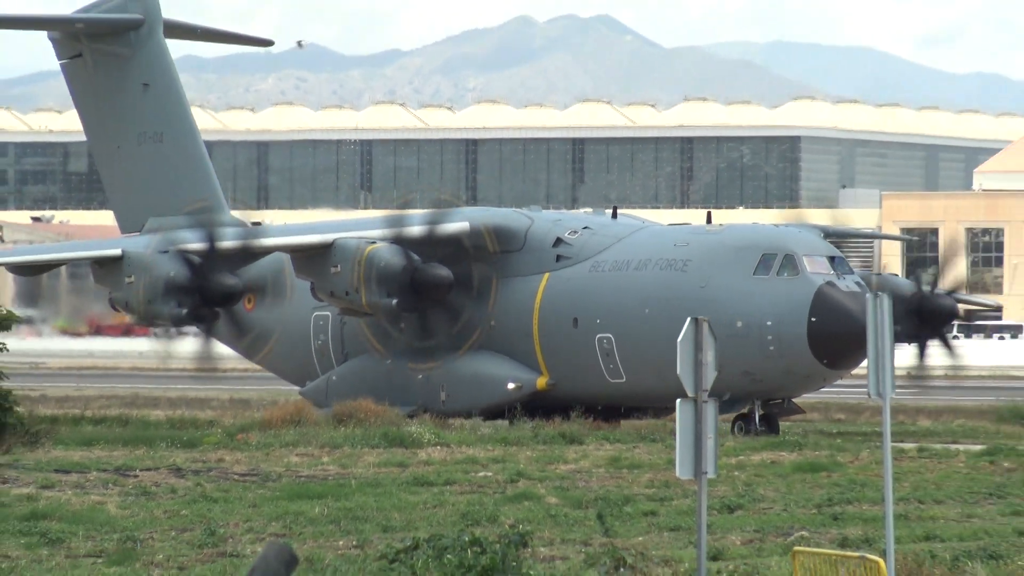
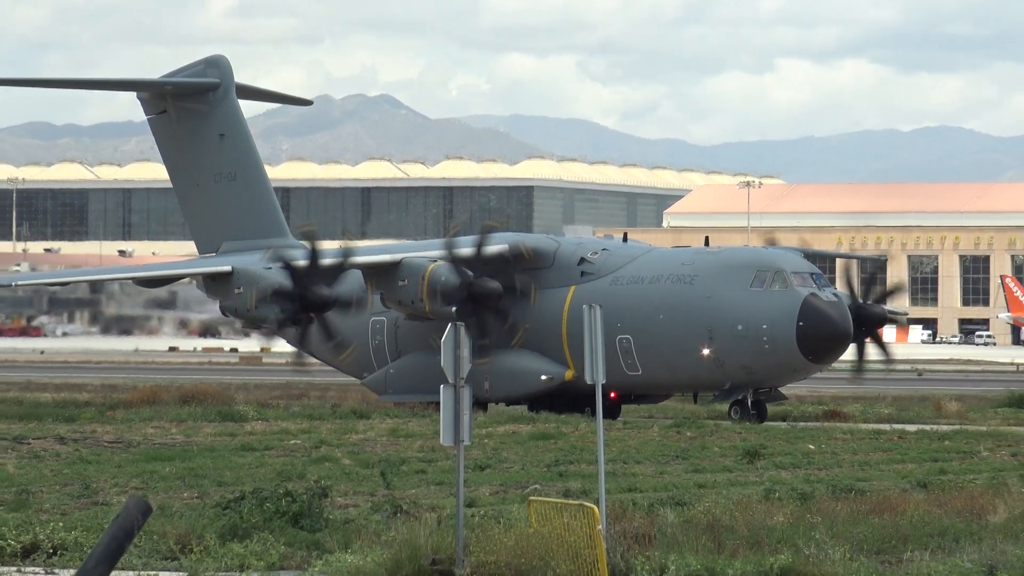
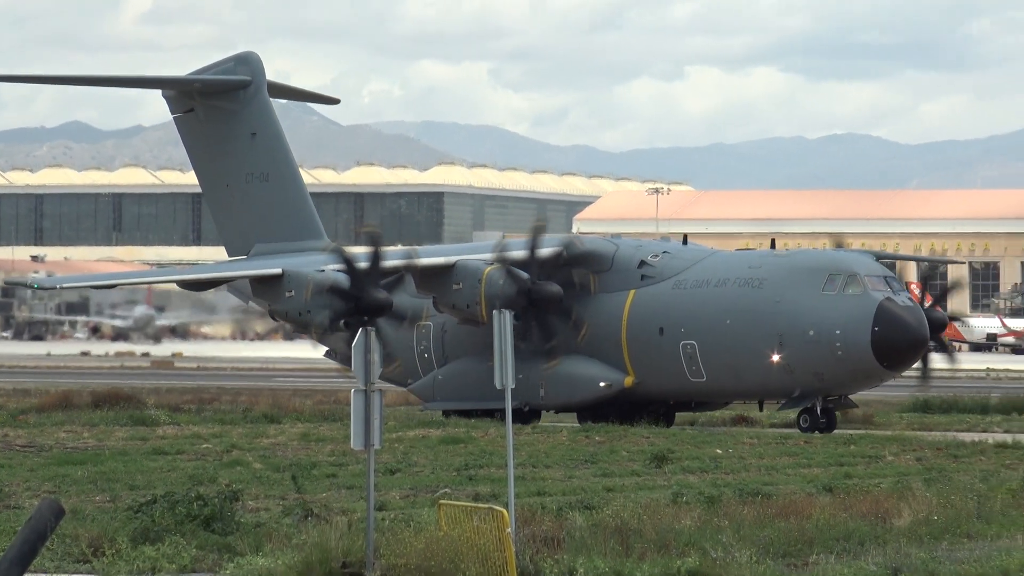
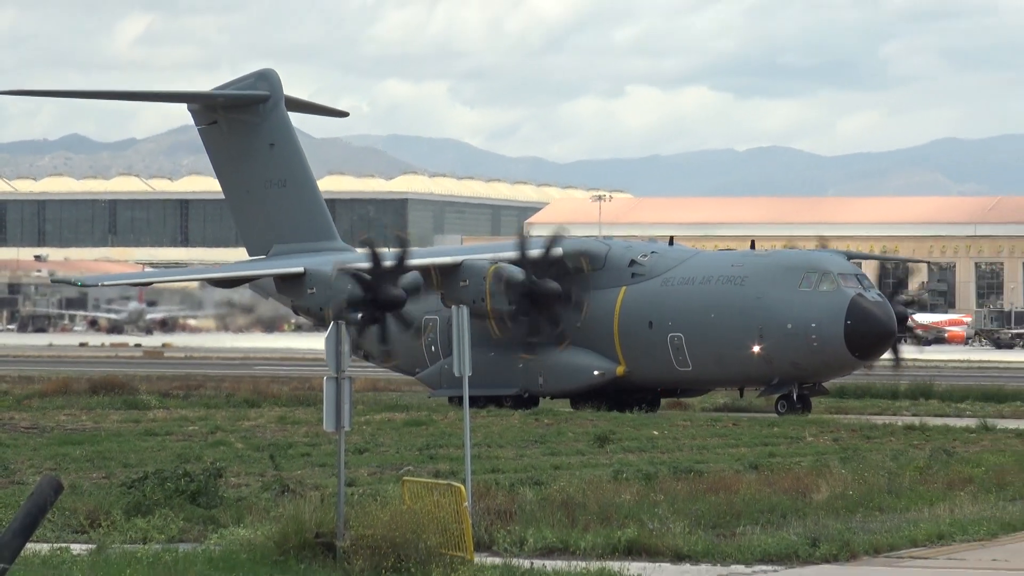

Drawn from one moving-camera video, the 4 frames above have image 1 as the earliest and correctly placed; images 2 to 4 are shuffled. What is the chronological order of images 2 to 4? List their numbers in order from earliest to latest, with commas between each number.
2, 3, 4
